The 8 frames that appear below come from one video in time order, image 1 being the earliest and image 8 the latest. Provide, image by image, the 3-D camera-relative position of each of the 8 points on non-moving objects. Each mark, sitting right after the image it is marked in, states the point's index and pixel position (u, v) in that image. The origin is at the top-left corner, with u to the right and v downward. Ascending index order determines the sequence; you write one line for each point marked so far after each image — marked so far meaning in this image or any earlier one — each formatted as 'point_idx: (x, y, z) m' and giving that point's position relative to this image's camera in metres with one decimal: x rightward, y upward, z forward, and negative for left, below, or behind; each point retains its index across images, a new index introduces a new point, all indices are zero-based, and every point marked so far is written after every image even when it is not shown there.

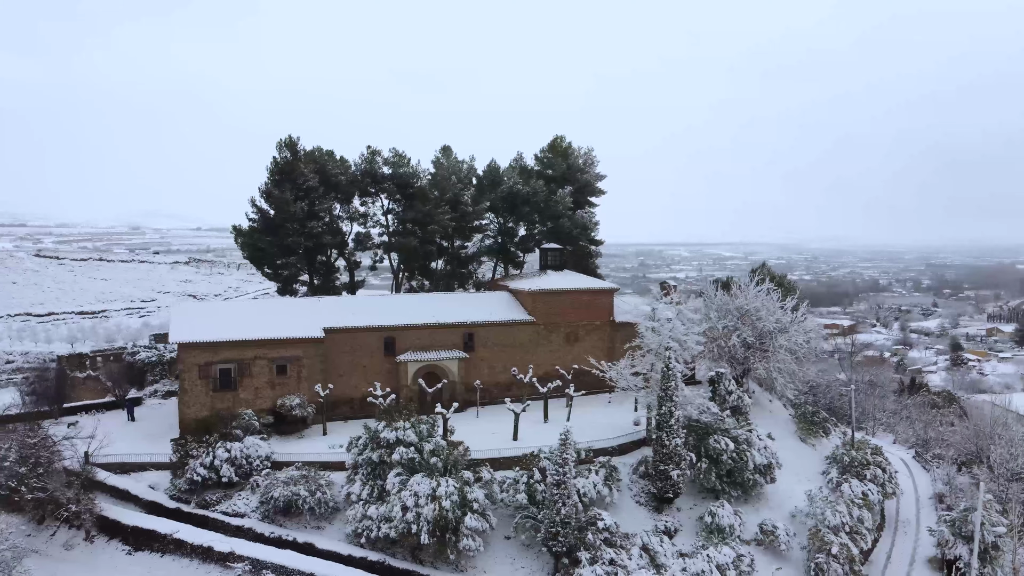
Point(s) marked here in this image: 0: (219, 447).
0: (-8.6, -4.7, +17.5) m
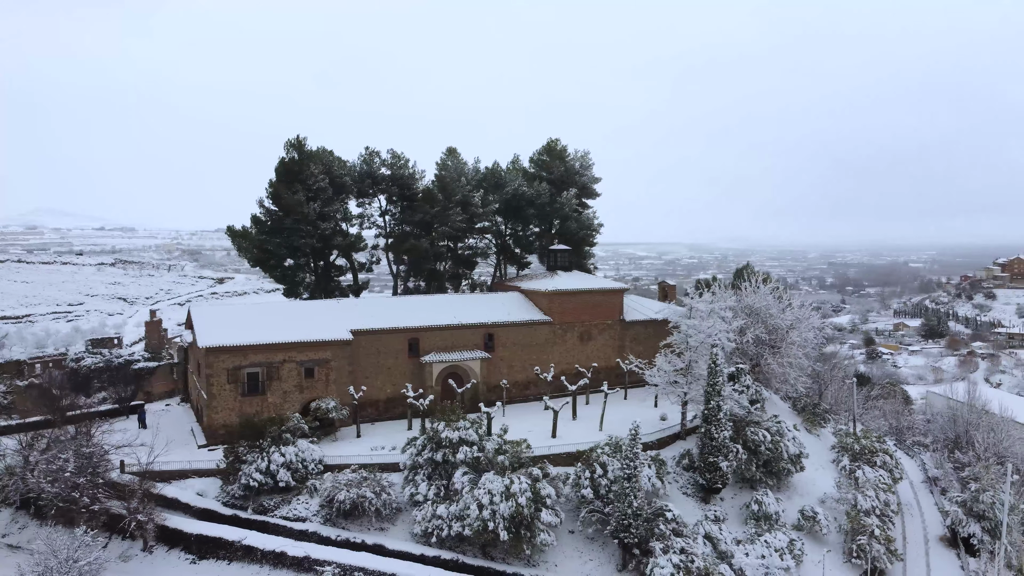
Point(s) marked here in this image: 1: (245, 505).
0: (-6.8, -4.7, +17.1) m
1: (-7.5, -6.1, +16.7) m
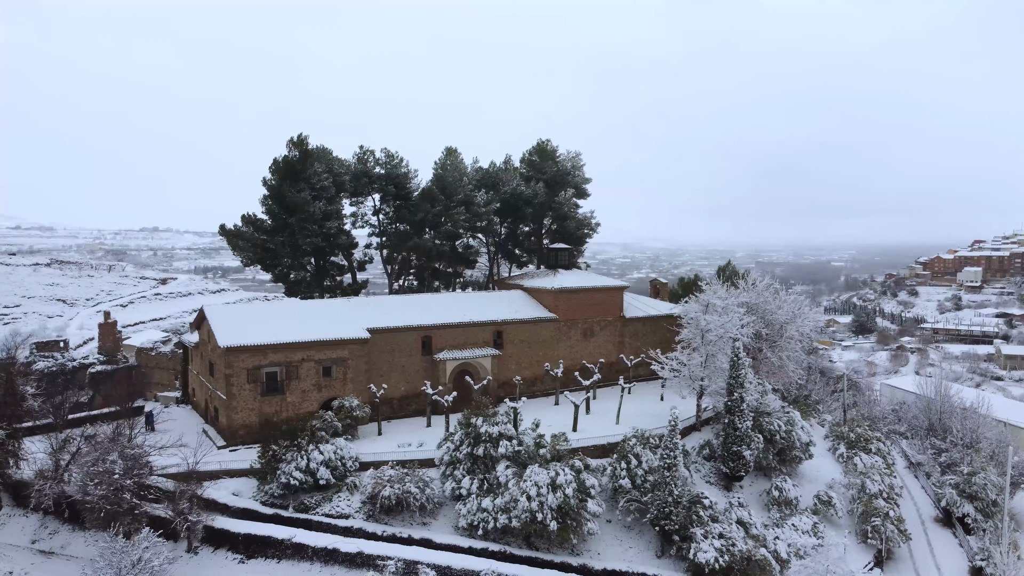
0: (-5.7, -4.6, +17.1) m
1: (-6.3, -6.0, +16.6) m
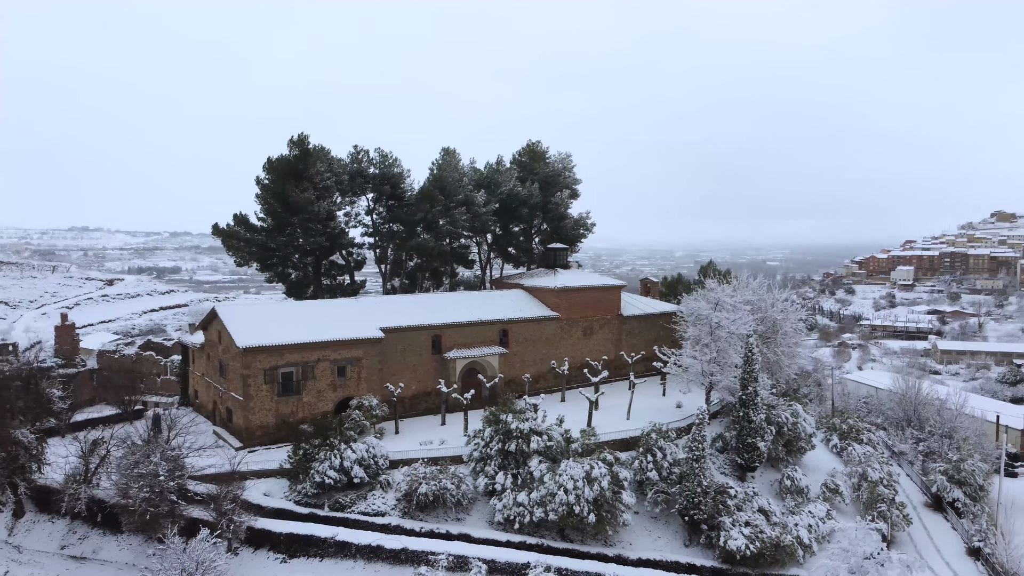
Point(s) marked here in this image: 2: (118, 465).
0: (-4.8, -4.6, +17.1) m
1: (-5.3, -6.0, +16.6) m
2: (-9.5, -4.3, +14.5) m
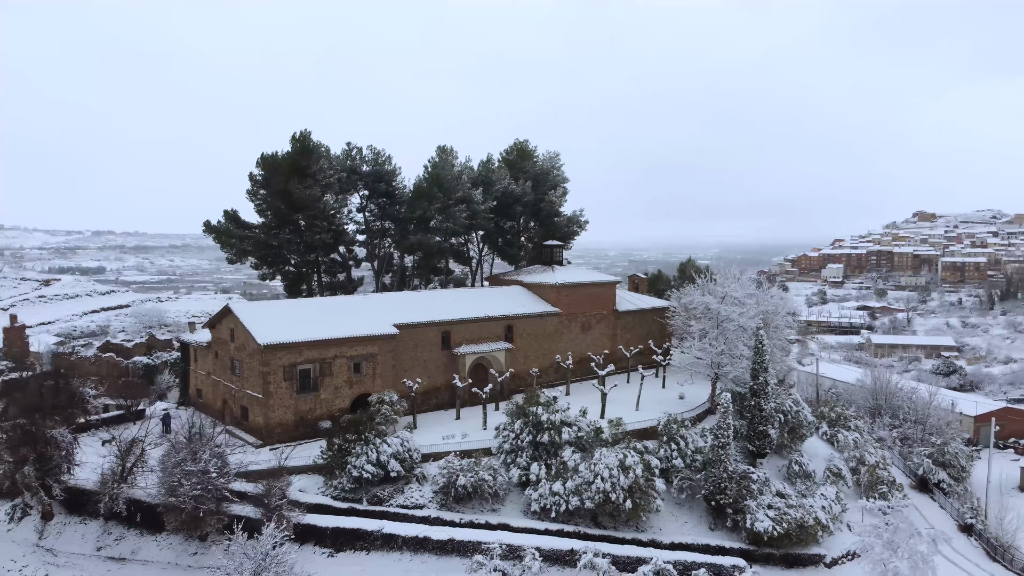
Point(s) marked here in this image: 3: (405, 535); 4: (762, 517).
0: (-3.8, -4.5, +17.2) m
1: (-4.3, -5.9, +16.7) m
2: (-8.3, -4.2, +14.3) m
3: (-2.7, -6.3, +15.1) m
4: (+7.1, -6.5, +16.8) m
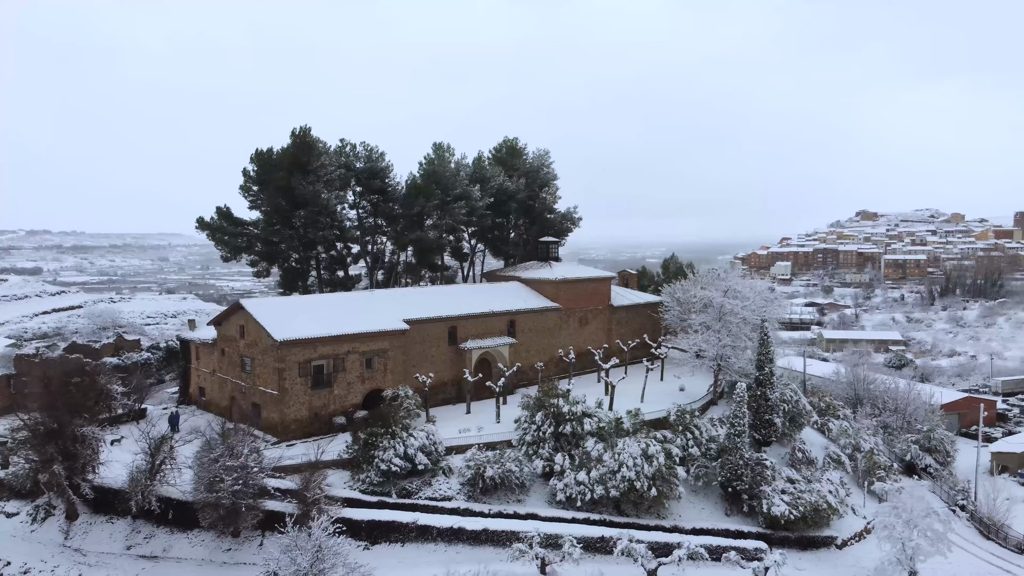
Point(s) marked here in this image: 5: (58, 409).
0: (-3.0, -4.3, +17.3) m
1: (-3.5, -5.7, +16.8) m
2: (-7.4, -4.1, +14.2) m
3: (-1.9, -6.1, +15.3) m
4: (+7.8, -6.3, +17.5) m
5: (-10.9, -2.9, +14.3) m
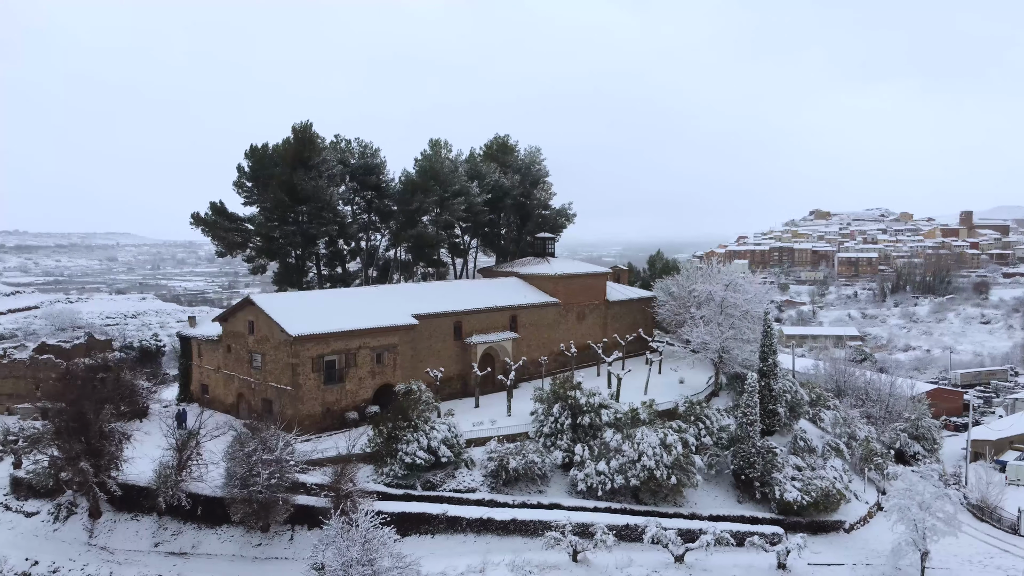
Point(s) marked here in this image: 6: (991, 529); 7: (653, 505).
0: (-2.4, -4.2, +17.4) m
1: (-2.9, -5.5, +16.9) m
2: (-6.6, -3.9, +14.1) m
3: (-1.2, -5.9, +15.5) m
4: (+8.5, -6.1, +18.1) m
5: (-10.1, -2.8, +14.1) m
6: (+15.5, -7.8, +19.2) m
7: (+4.3, -6.5, +17.9) m
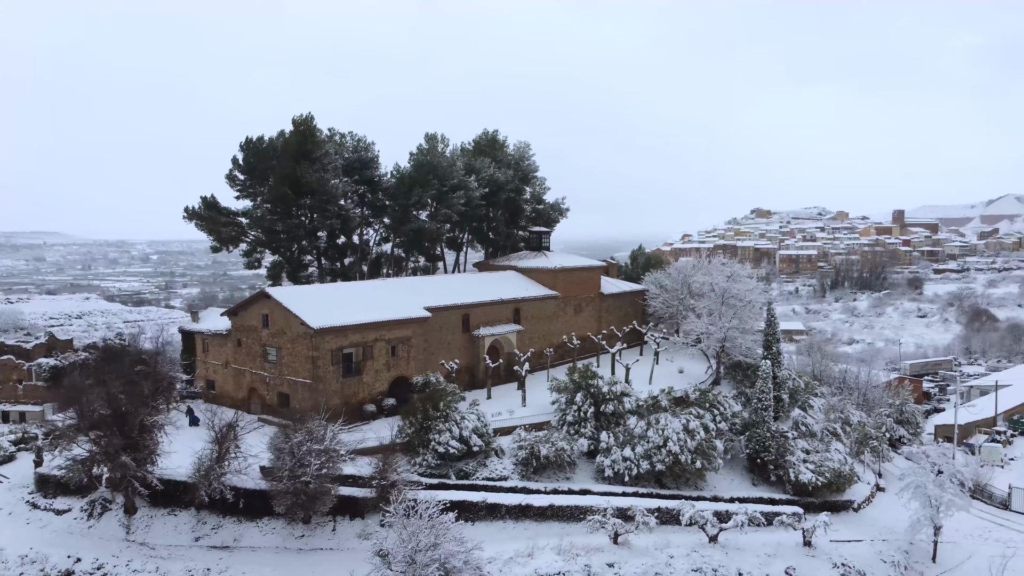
0: (-1.5, -3.9, +17.6) m
1: (-1.9, -5.3, +17.0) m
2: (-5.6, -3.7, +14.1) m
3: (-0.2, -5.7, +15.7) m
4: (+9.3, -5.8, +18.9) m
5: (-9.0, -2.6, +13.8) m
6: (+16.2, -7.5, +20.5) m
7: (+5.1, -6.3, +18.5) m
